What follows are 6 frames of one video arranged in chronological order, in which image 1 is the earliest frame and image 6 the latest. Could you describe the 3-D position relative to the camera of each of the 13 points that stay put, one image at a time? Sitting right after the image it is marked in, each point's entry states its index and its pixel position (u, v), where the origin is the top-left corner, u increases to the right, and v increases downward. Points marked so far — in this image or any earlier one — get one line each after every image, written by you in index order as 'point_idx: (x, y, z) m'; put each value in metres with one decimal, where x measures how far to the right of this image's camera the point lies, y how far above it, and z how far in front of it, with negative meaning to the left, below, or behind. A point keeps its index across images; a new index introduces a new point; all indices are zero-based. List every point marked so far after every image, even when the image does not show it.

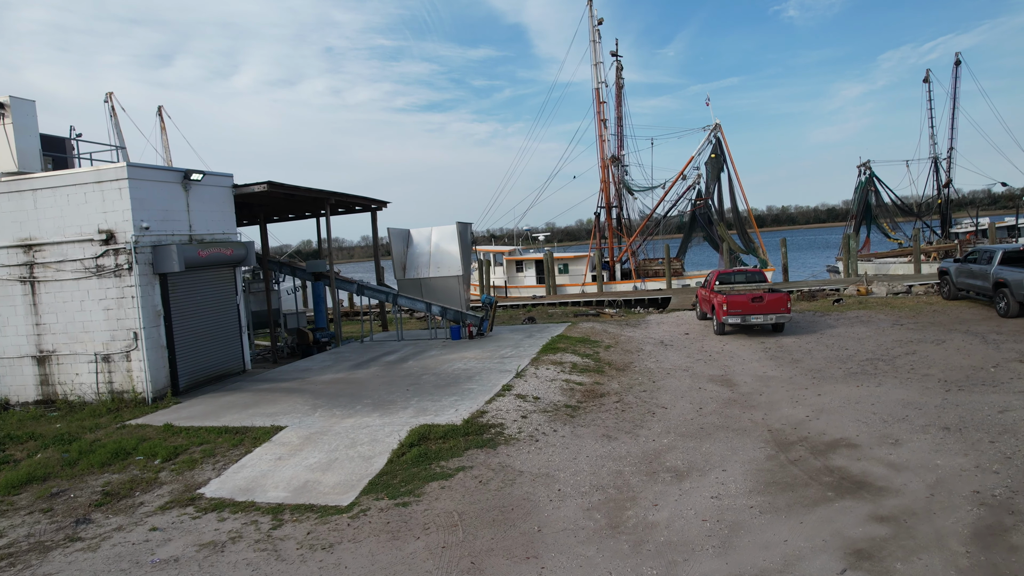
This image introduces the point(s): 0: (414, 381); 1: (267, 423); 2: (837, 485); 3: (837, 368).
0: (-1.4, -1.4, +9.8) m
1: (-2.9, -1.6, +7.8) m
2: (+2.7, -1.6, +5.4) m
3: (+4.9, -1.2, +10.0) m
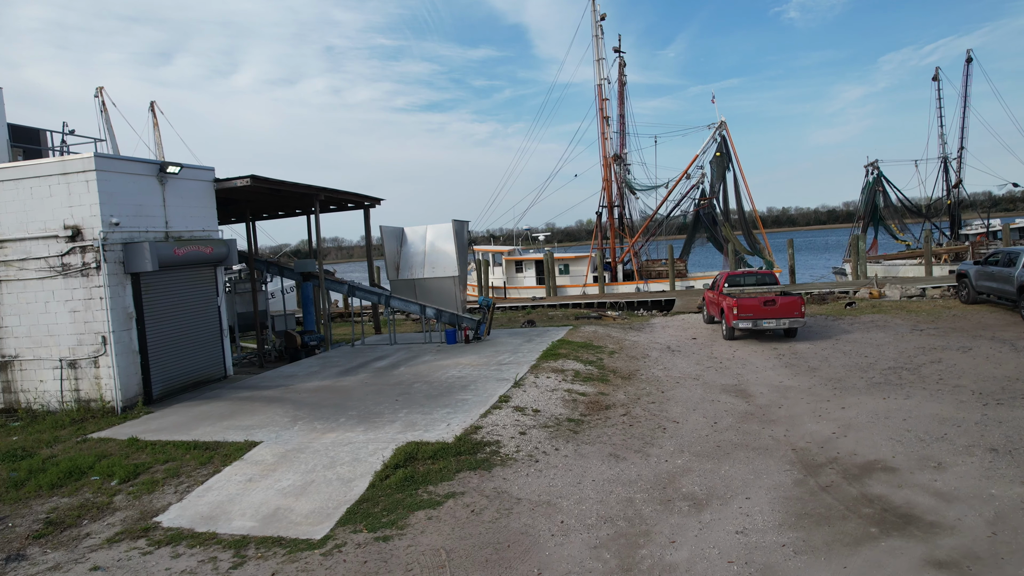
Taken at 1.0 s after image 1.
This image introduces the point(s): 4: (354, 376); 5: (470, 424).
0: (-1.5, -1.4, +9.1) m
1: (-2.9, -1.6, +7.2) m
2: (+2.6, -1.6, +4.7) m
3: (+4.9, -1.3, +9.4) m
4: (-2.5, -1.4, +10.5) m
5: (-0.4, -1.4, +6.9) m
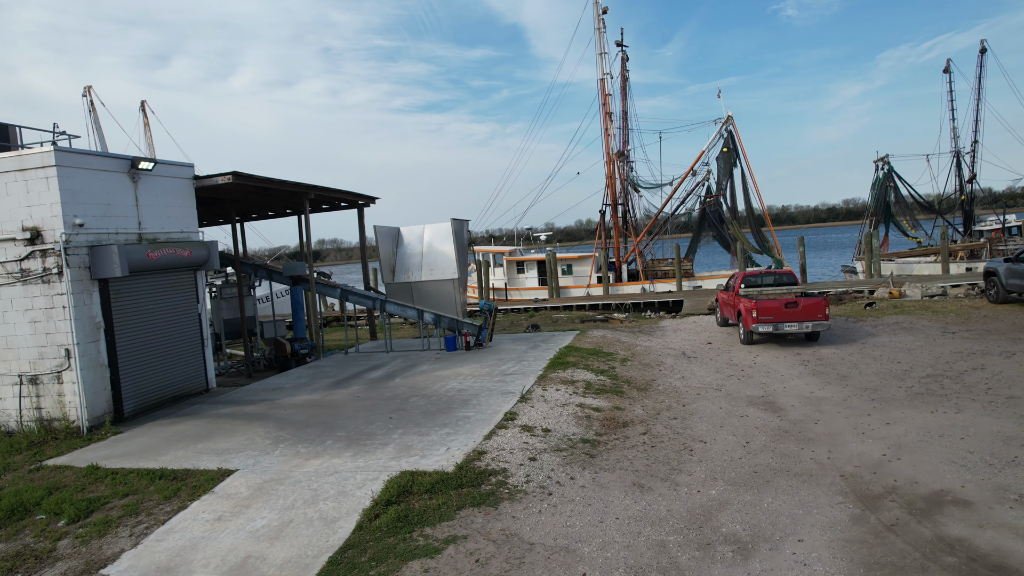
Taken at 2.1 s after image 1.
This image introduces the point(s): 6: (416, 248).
0: (-1.4, -1.5, +8.3) m
1: (-2.9, -1.7, +6.3) m
2: (+2.7, -1.7, +3.9) m
3: (+5.0, -1.3, +8.5) m
4: (-2.4, -1.5, +9.7) m
5: (-0.4, -1.5, +6.1) m
6: (-1.9, +0.8, +13.4) m
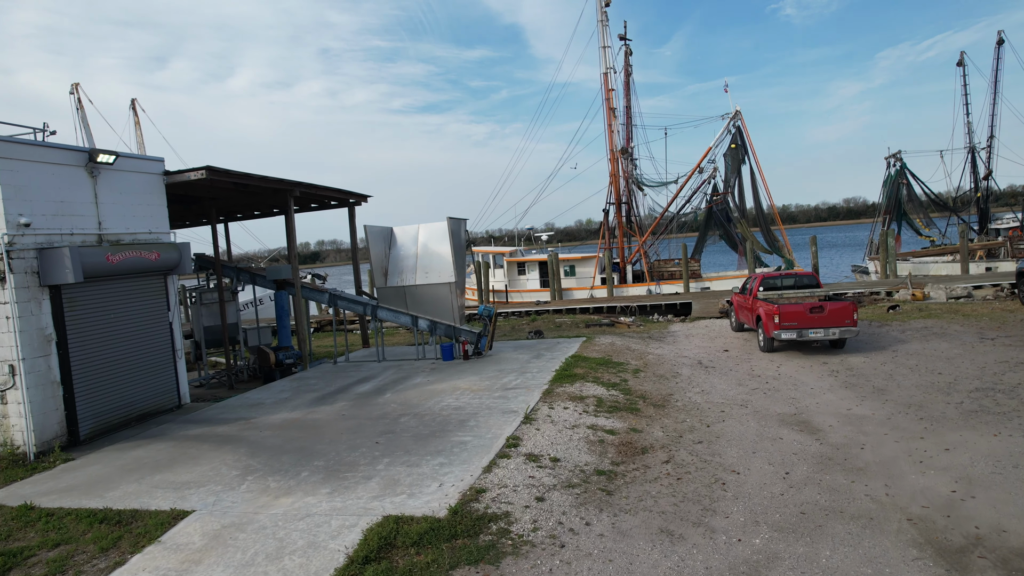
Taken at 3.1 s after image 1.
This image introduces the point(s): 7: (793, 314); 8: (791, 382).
0: (-1.4, -1.5, +7.4) m
1: (-2.8, -1.8, +5.4) m
2: (+2.7, -1.7, +3.0) m
3: (+5.0, -1.3, +7.6) m
4: (-2.4, -1.5, +8.8) m
5: (-0.3, -1.6, +5.2) m
6: (-1.9, +0.7, +12.5) m
7: (+4.6, -0.4, +10.8) m
8: (+3.9, -1.3, +9.3) m
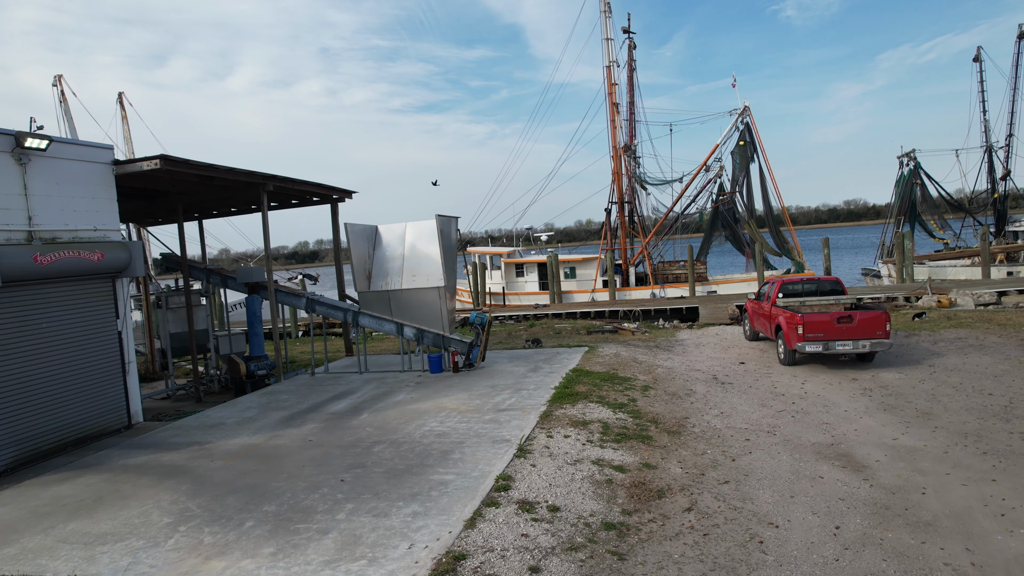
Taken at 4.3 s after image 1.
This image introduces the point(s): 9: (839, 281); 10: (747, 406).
0: (-1.4, -1.6, +6.3) m
1: (-2.9, -1.8, +4.4) m
2: (+2.7, -1.8, +2.0) m
3: (+4.9, -1.4, +6.6) m
4: (-2.5, -1.6, +7.7) m
5: (-0.4, -1.6, +4.2) m
6: (-2.0, +0.7, +11.5) m
7: (+4.5, -0.5, +9.7) m
8: (+3.8, -1.4, +8.2) m
9: (+5.6, +0.1, +11.3) m
10: (+2.9, -1.4, +8.2) m
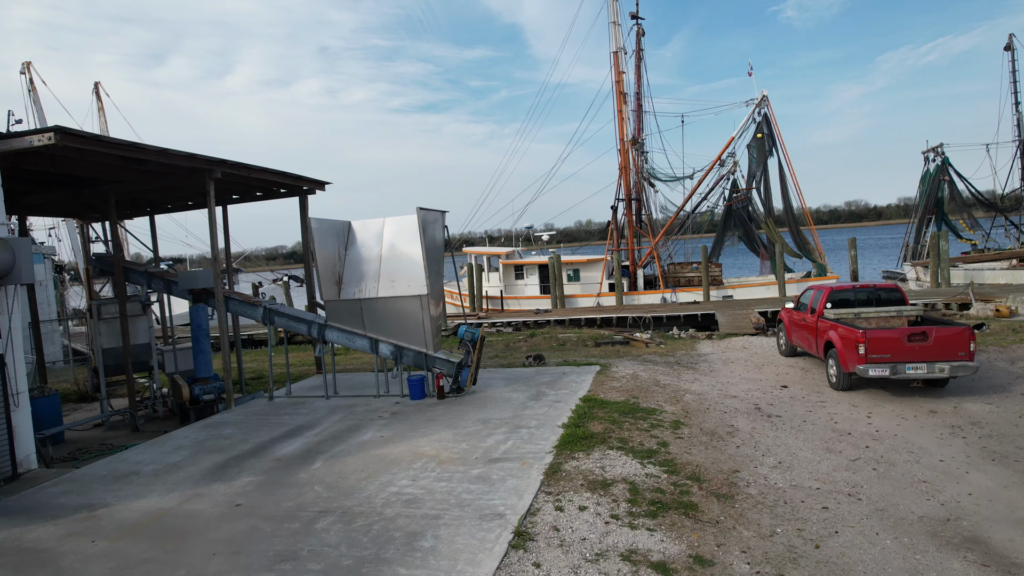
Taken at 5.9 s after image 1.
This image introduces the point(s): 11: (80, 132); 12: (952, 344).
0: (-1.5, -1.7, +4.5) m
1: (-2.9, -1.9, +2.6) m
2: (+2.6, -1.9, +0.2) m
3: (+4.9, -1.6, +4.8) m
4: (-2.5, -1.7, +5.9) m
5: (-0.5, -1.7, +2.4) m
6: (-2.0, +0.5, +9.7) m
7: (+4.5, -0.6, +7.9) m
8: (+3.8, -1.5, +6.4) m
9: (+5.6, 0.0, +9.5) m
10: (+2.8, -1.5, +6.4) m
11: (-4.2, +1.5, +6.6) m
12: (+5.2, -0.7, +7.8) m
